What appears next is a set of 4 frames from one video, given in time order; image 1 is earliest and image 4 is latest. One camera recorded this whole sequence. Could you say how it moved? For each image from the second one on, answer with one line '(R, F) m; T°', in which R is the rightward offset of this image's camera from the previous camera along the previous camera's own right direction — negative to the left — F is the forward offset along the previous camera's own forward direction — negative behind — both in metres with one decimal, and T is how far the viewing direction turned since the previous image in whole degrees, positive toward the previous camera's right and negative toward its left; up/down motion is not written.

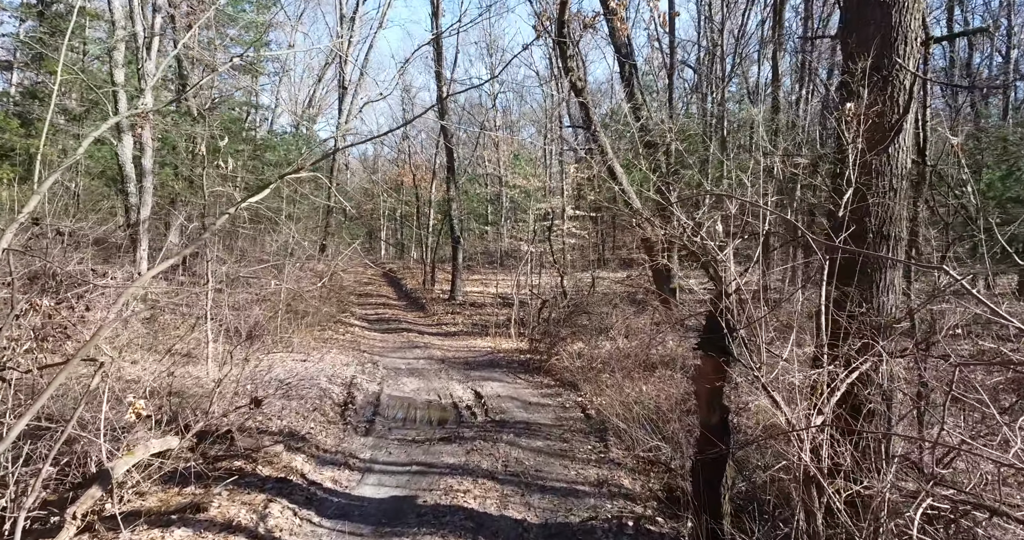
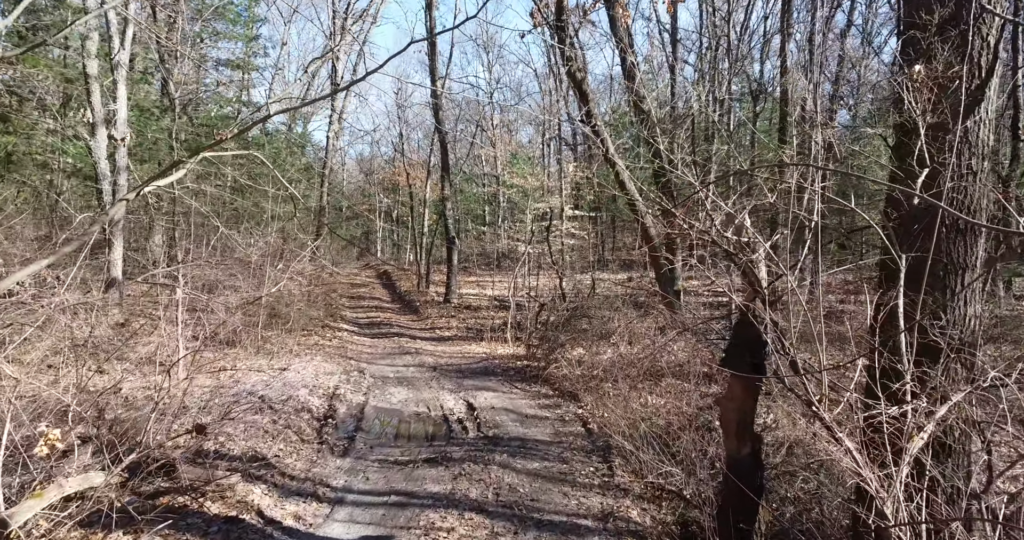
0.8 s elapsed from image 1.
(0.0, +0.7) m; 0°
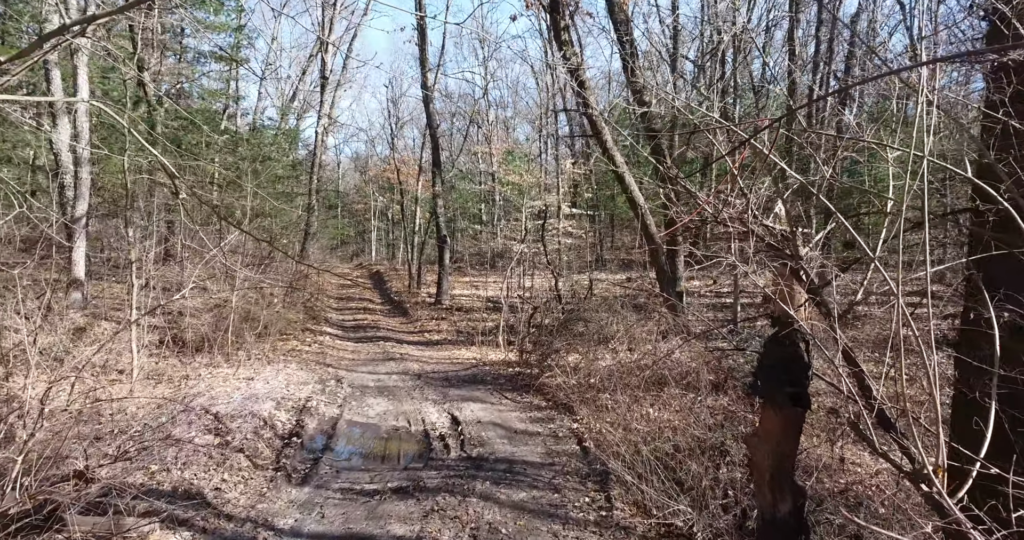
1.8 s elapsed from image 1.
(+0.1, +0.8) m; 0°
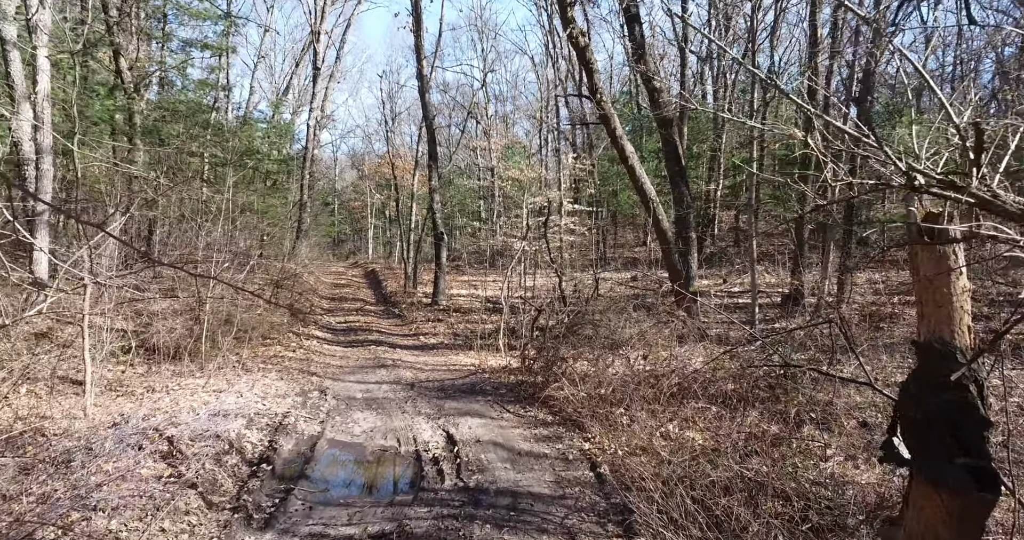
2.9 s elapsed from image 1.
(0.0, +0.9) m; 0°
